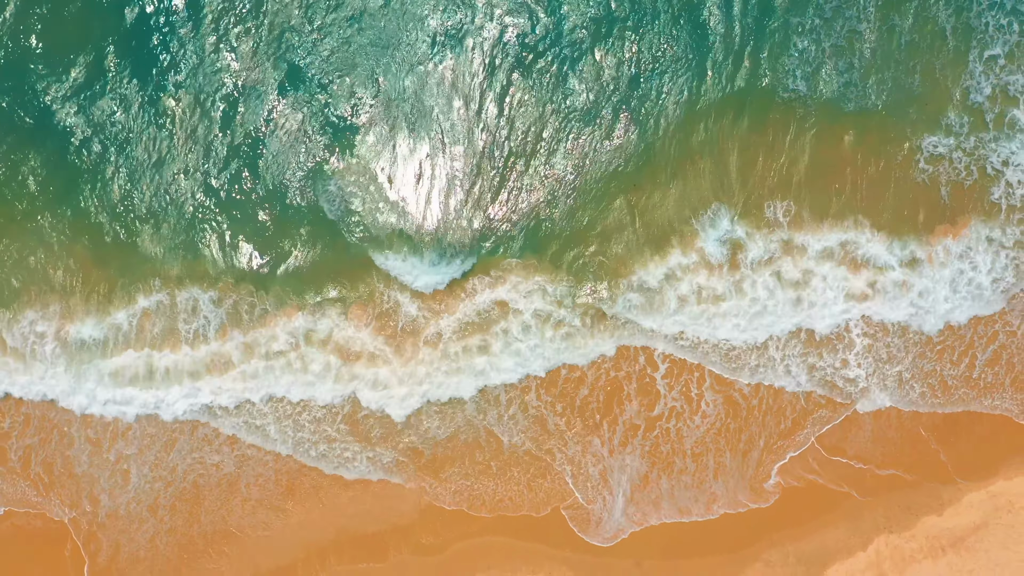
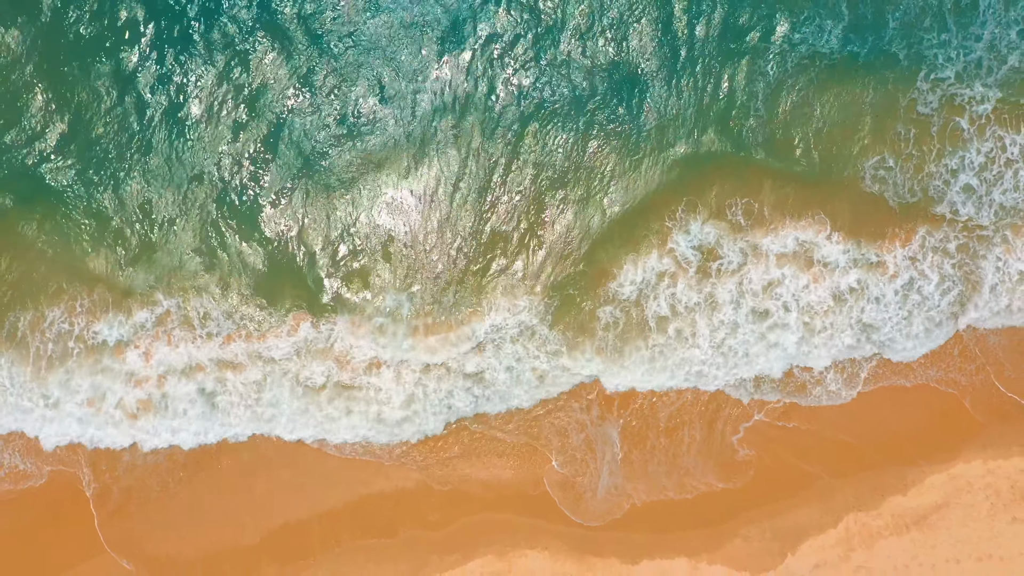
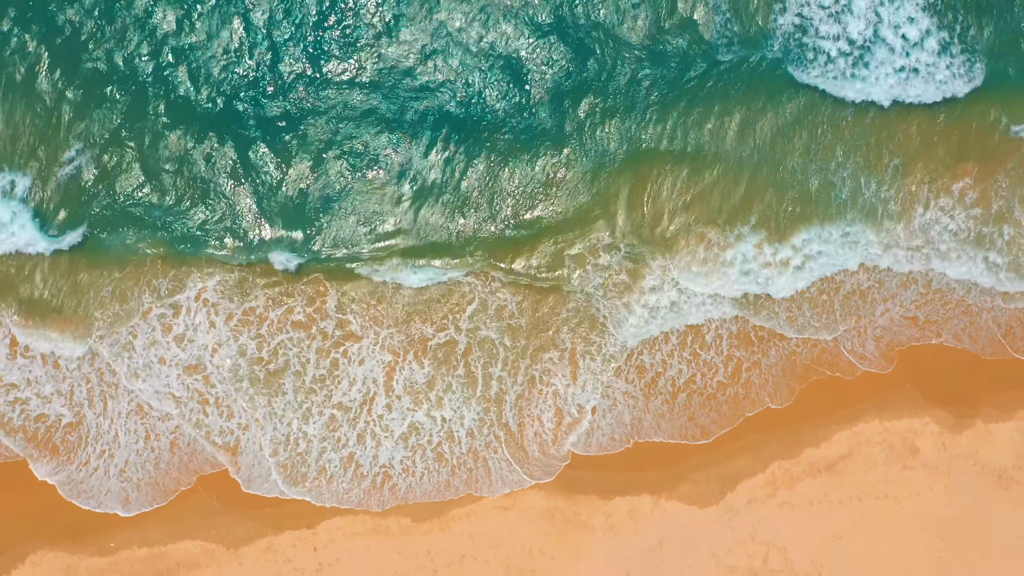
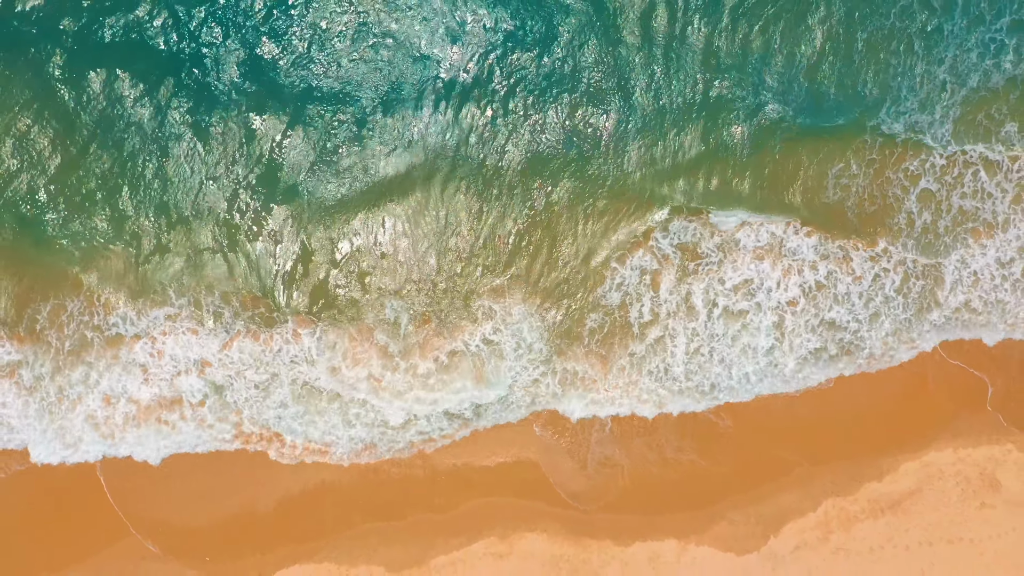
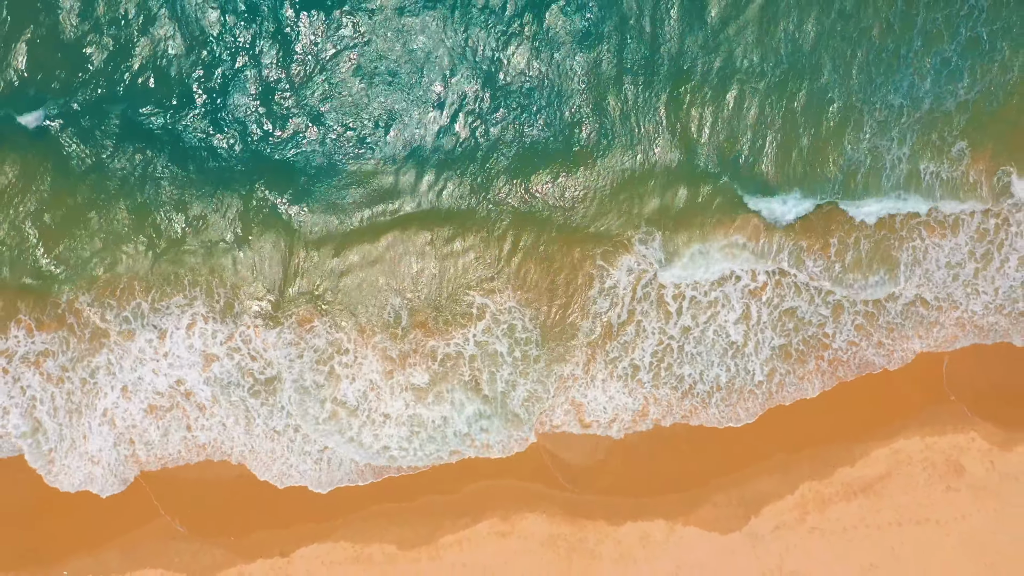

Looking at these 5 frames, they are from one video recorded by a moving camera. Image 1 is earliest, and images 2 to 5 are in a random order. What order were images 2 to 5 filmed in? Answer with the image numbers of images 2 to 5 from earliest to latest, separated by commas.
2, 4, 5, 3
